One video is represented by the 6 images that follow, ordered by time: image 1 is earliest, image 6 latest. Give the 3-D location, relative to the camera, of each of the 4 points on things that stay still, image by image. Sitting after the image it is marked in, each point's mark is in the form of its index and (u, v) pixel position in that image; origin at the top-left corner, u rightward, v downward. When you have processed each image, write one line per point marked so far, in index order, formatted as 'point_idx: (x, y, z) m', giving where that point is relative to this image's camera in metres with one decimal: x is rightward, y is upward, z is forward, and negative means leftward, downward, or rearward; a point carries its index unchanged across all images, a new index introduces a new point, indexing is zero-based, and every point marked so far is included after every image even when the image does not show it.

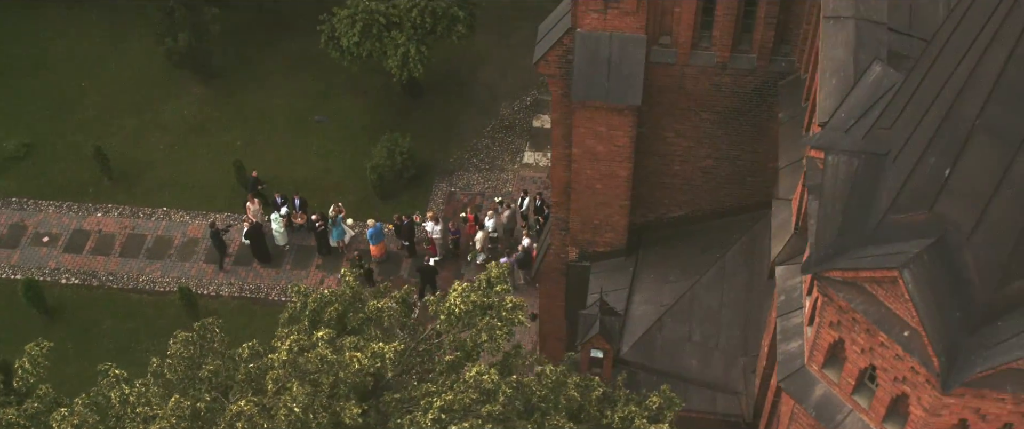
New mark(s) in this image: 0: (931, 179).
0: (+4.4, +0.4, +9.9) m
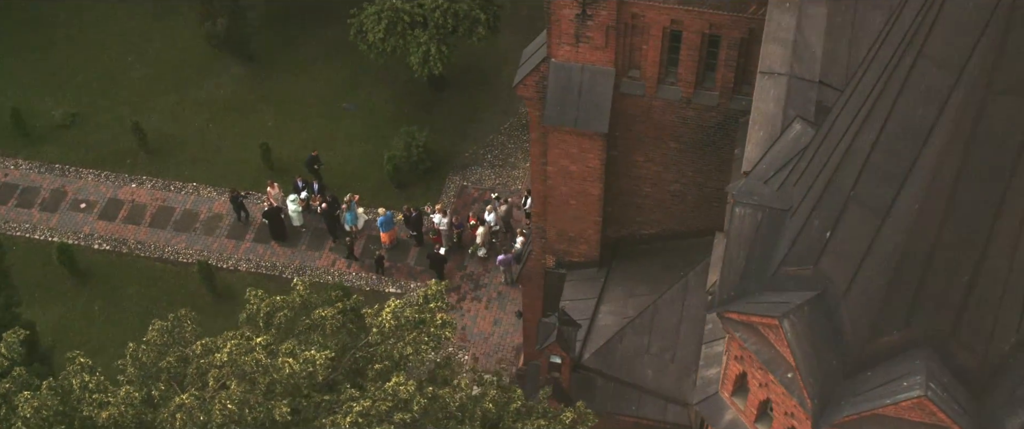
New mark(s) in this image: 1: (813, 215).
0: (+3.5, -0.3, +10.9) m
1: (+3.5, 0.0, +11.0) m
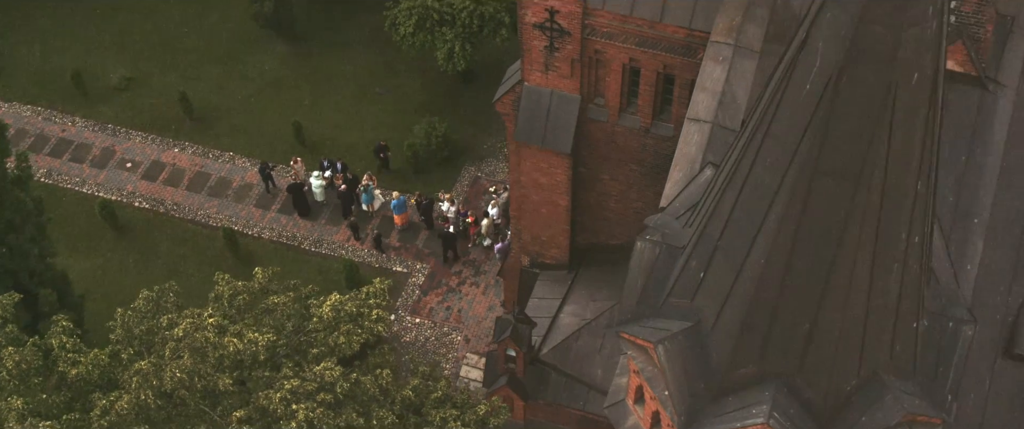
0: (+2.4, -0.8, +12.4) m
1: (+2.4, -0.6, +12.6) m
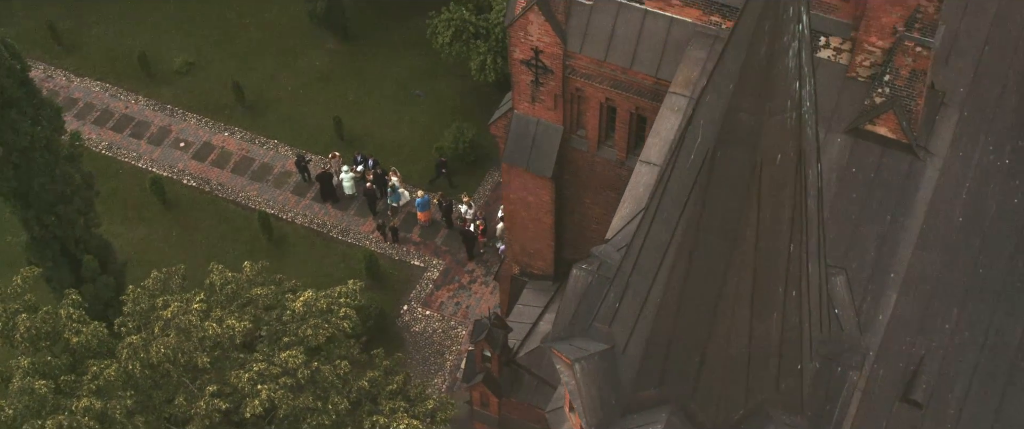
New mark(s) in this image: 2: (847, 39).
0: (+1.5, -1.4, +14.1) m
1: (+1.5, -1.1, +14.2) m
2: (+5.6, +2.9, +15.6) m
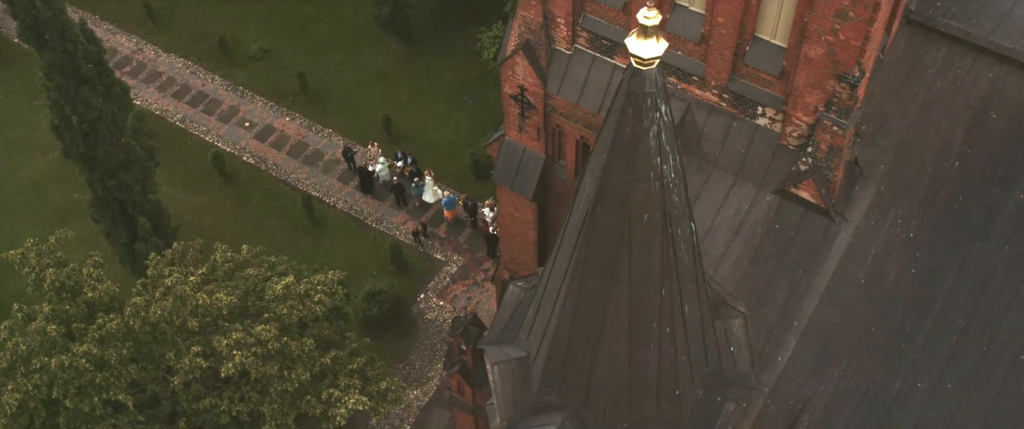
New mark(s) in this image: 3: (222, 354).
0: (+0.4, -1.9, +16.5) m
1: (+0.4, -1.6, +16.6) m
2: (+5.0, +1.9, +17.5) m
3: (-5.4, -2.6, +17.7) m
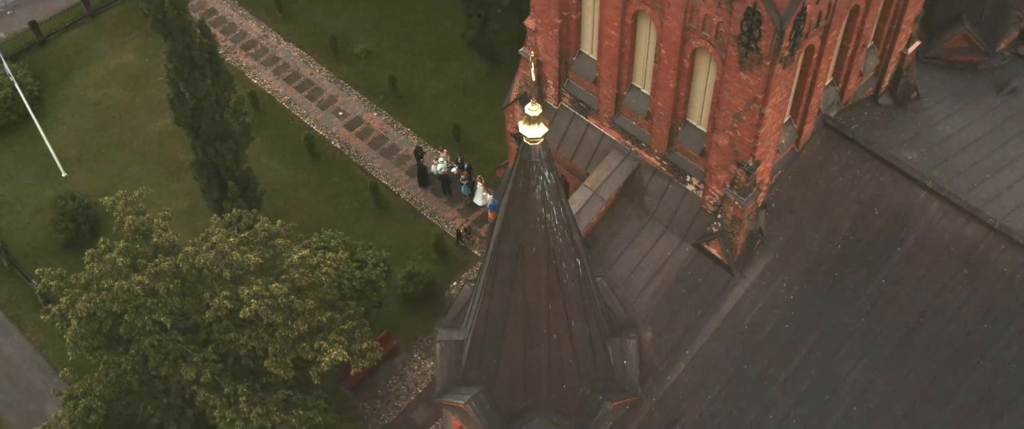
0: (-0.9, -2.3, +21.2) m
1: (-0.8, -2.0, +21.4) m
2: (+4.4, +0.8, +21.7) m
3: (-6.5, -2.1, +23.2) m
